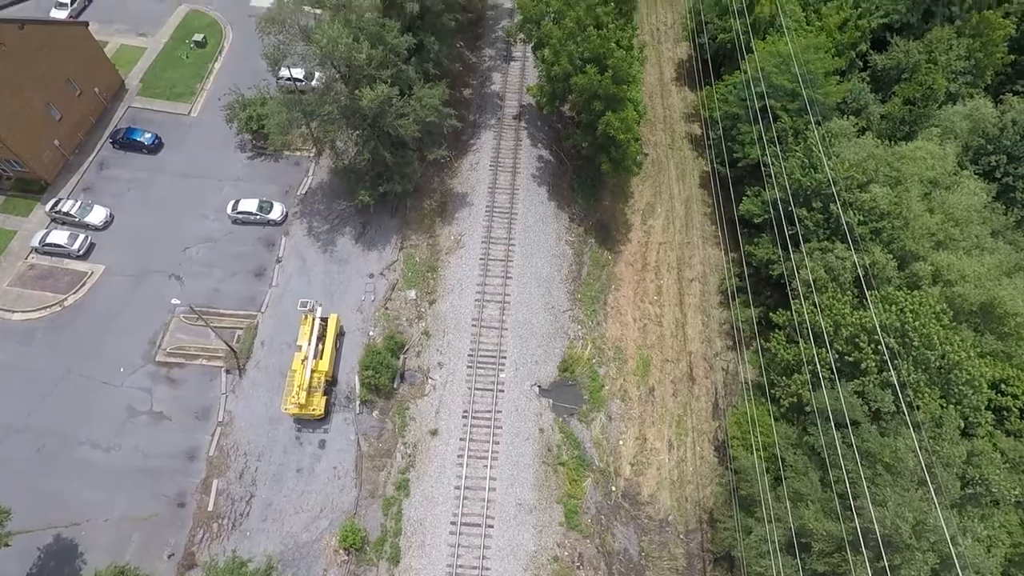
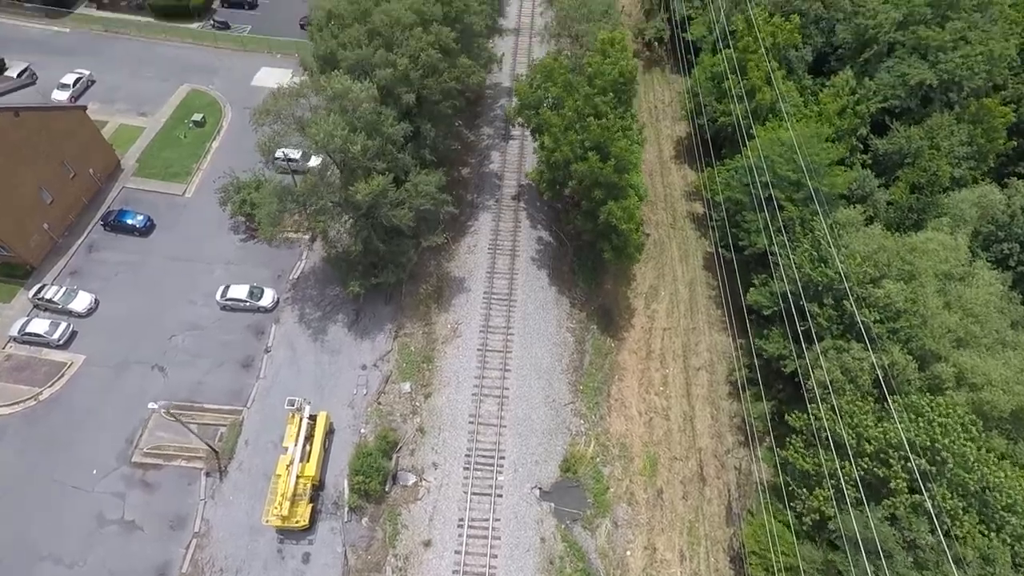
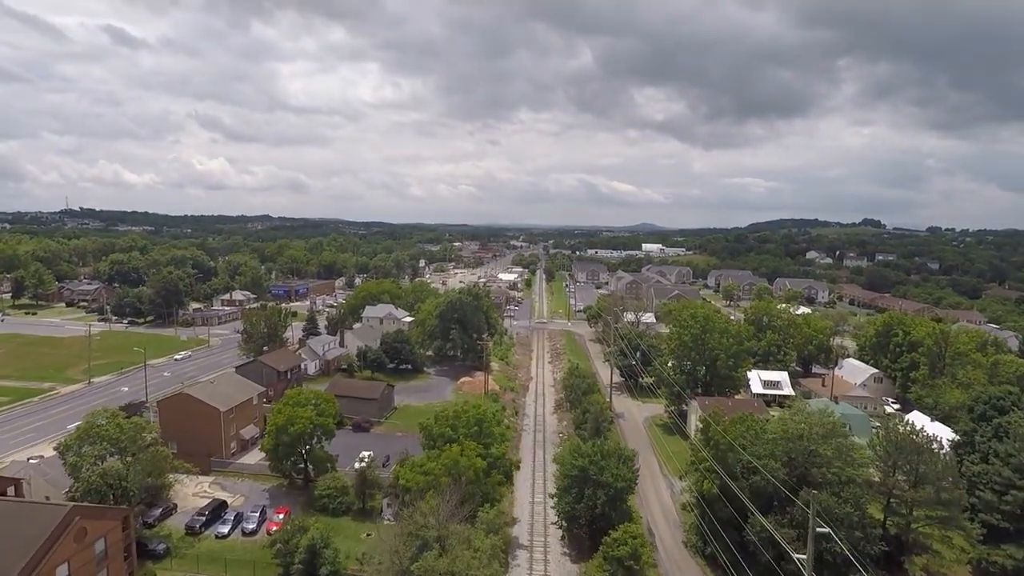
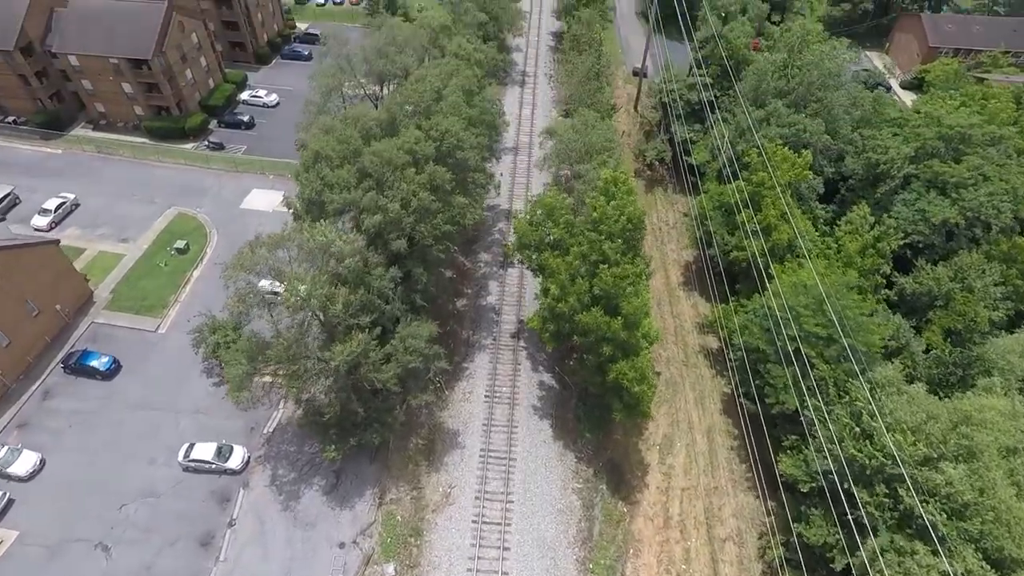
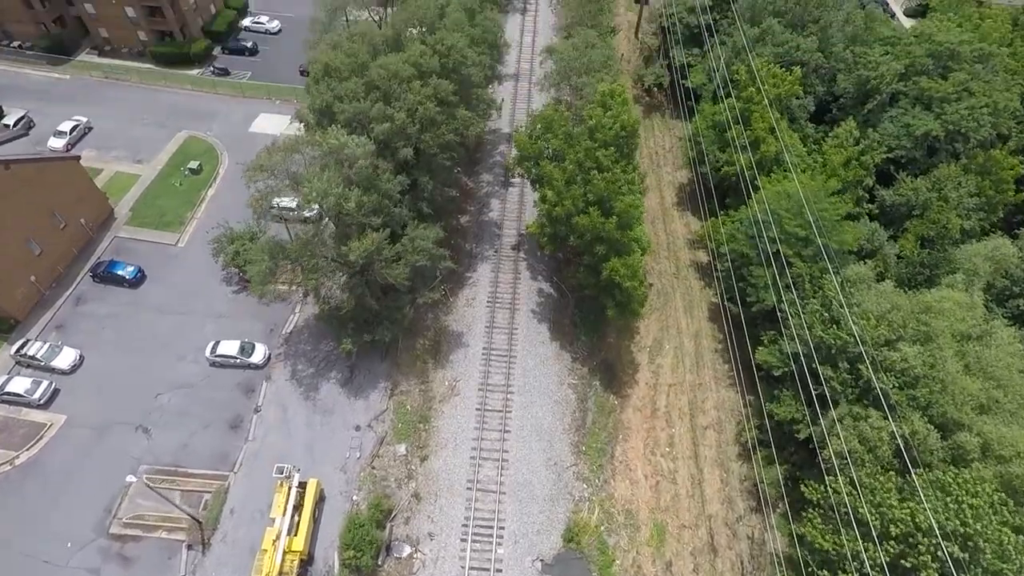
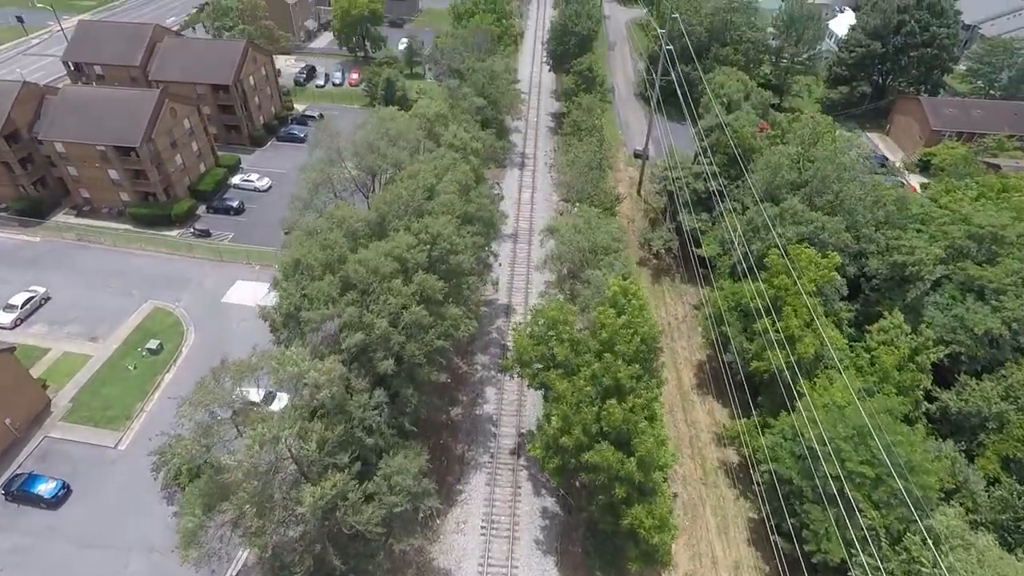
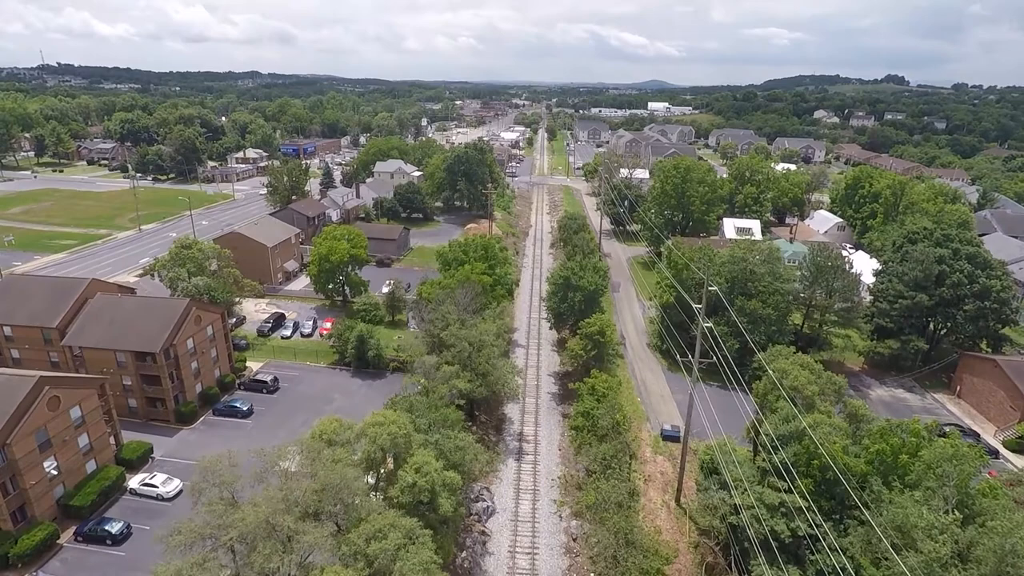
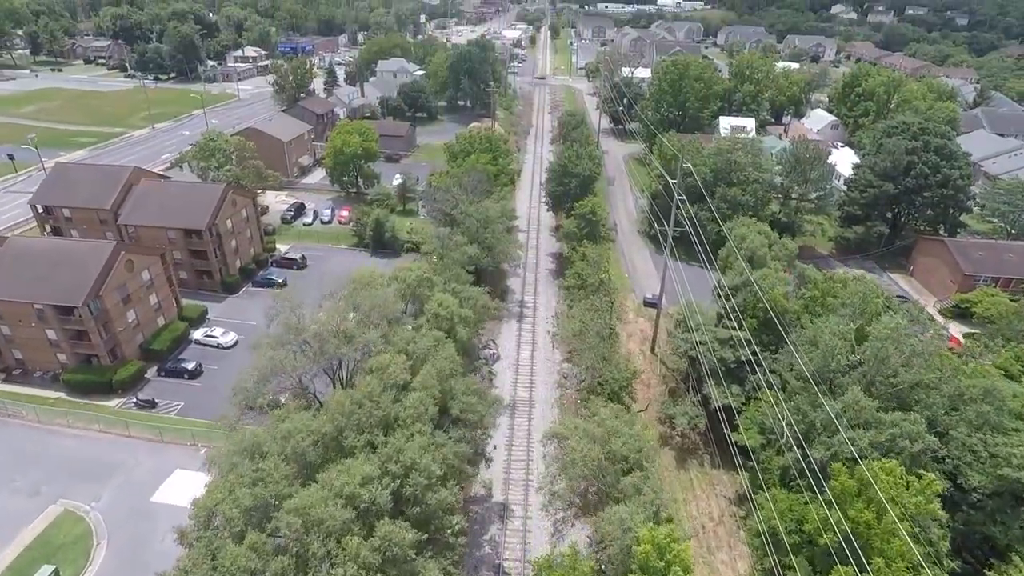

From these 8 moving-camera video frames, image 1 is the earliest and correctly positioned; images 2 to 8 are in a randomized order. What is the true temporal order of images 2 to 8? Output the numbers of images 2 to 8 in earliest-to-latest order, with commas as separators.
2, 5, 4, 6, 8, 7, 3
